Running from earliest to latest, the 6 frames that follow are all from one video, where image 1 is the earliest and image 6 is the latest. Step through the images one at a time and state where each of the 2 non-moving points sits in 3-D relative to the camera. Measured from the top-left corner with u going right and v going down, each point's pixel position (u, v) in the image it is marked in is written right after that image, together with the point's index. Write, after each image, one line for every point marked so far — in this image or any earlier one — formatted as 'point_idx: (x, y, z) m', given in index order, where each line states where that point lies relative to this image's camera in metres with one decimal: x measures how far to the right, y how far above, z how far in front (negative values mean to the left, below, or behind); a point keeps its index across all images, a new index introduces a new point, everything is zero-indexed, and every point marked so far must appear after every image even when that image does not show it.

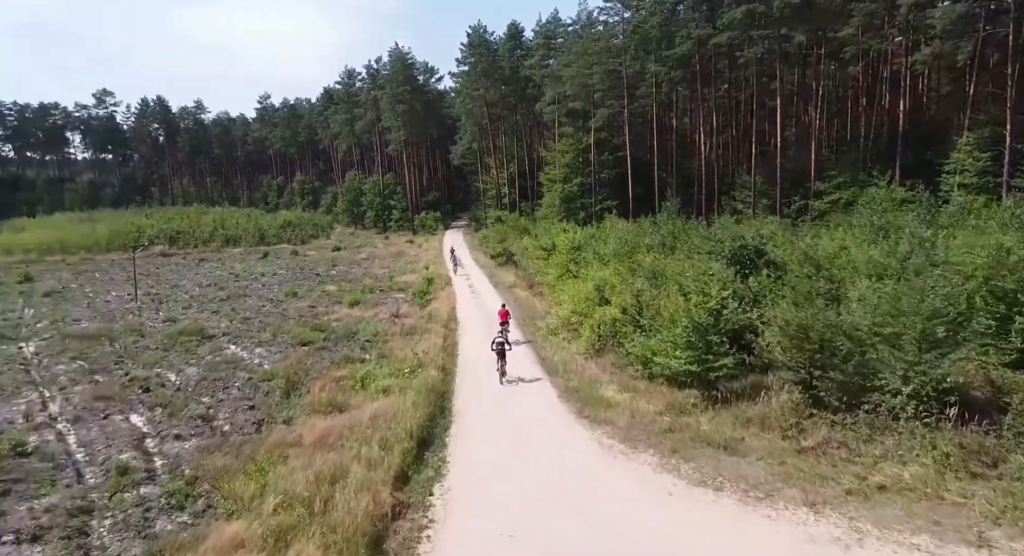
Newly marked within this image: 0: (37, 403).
0: (-12.2, -3.2, +16.9) m
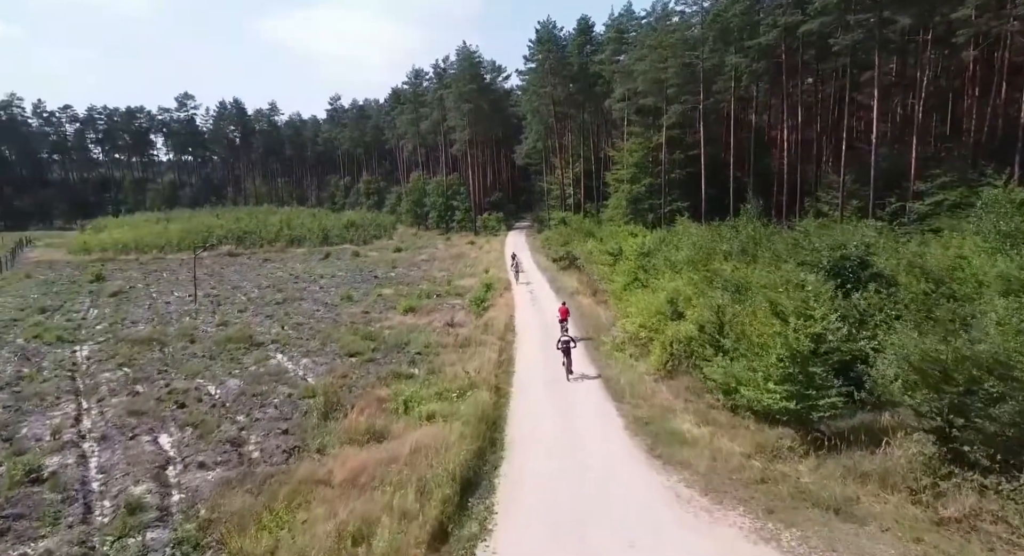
0: (-10.8, -3.4, +16.0) m
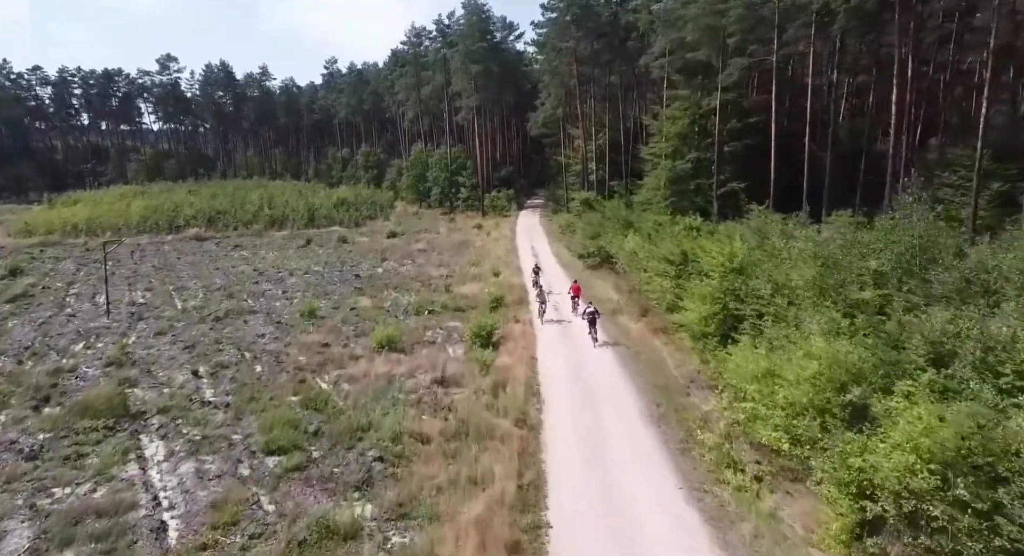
0: (-10.3, -4.4, +7.1) m
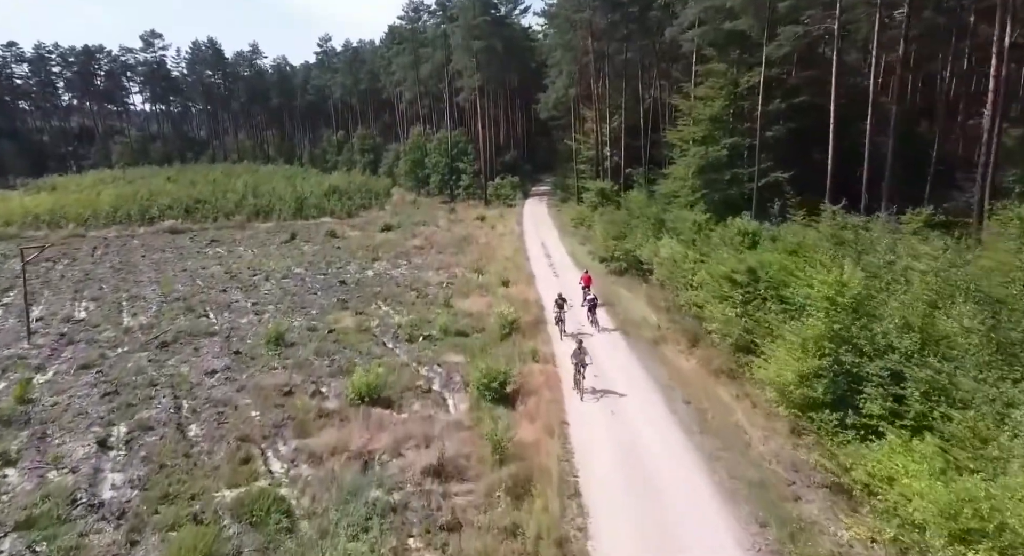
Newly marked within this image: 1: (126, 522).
0: (-9.8, -5.5, +2.2) m
1: (-6.2, -3.9, +10.5) m
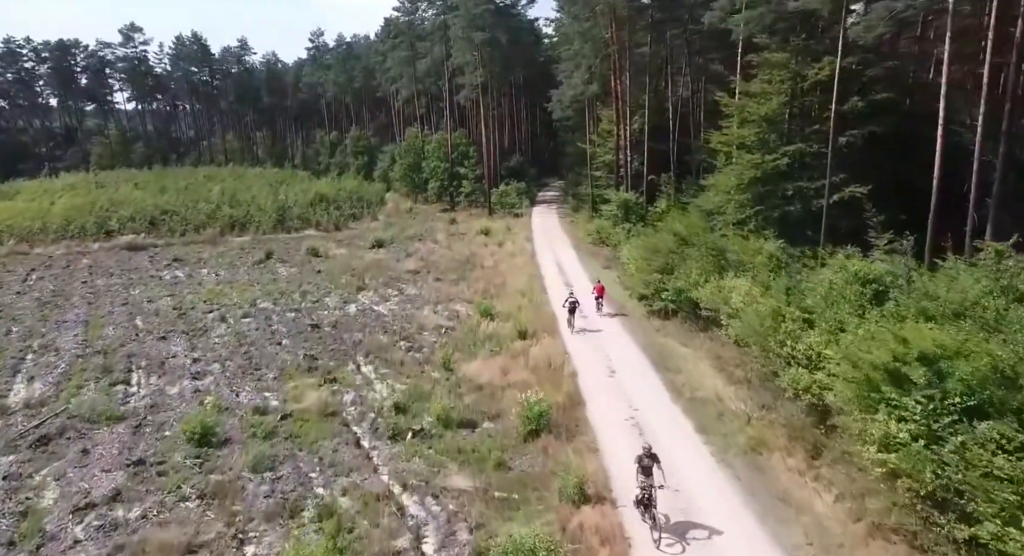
0: (-9.2, -7.0, -4.3) m
1: (-5.6, -5.5, +4.0) m
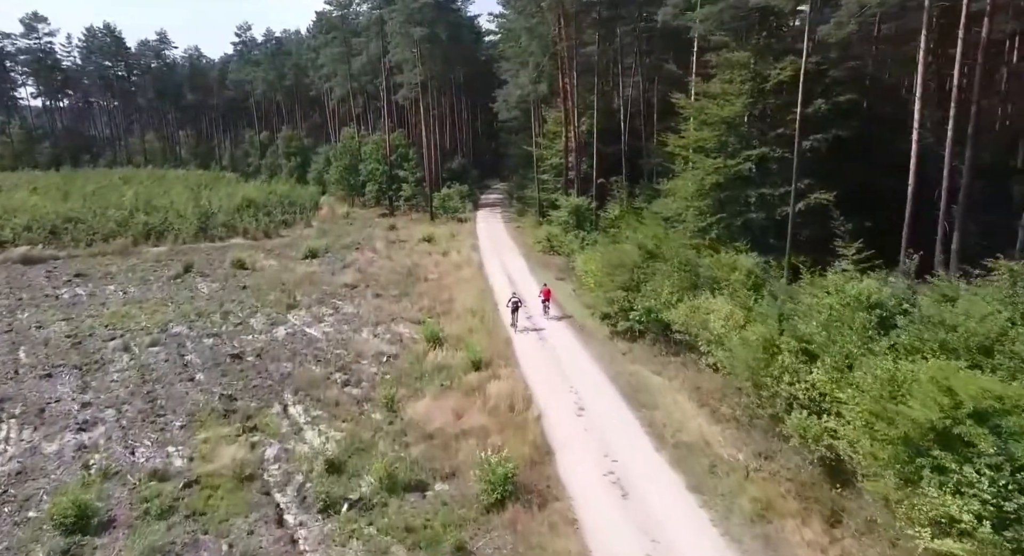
0: (-8.1, -7.7, -7.7) m
1: (-5.3, -6.2, +0.9) m
